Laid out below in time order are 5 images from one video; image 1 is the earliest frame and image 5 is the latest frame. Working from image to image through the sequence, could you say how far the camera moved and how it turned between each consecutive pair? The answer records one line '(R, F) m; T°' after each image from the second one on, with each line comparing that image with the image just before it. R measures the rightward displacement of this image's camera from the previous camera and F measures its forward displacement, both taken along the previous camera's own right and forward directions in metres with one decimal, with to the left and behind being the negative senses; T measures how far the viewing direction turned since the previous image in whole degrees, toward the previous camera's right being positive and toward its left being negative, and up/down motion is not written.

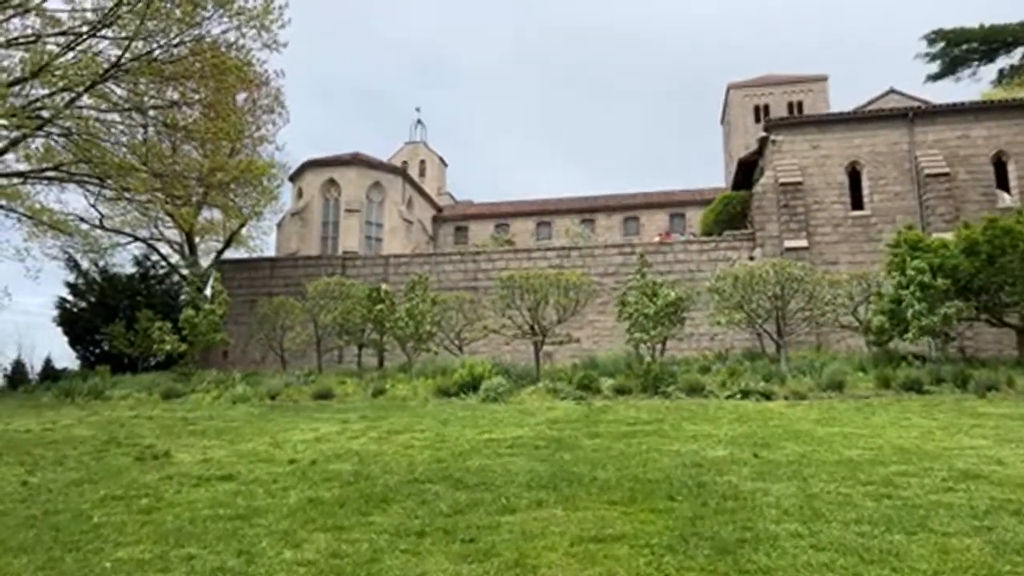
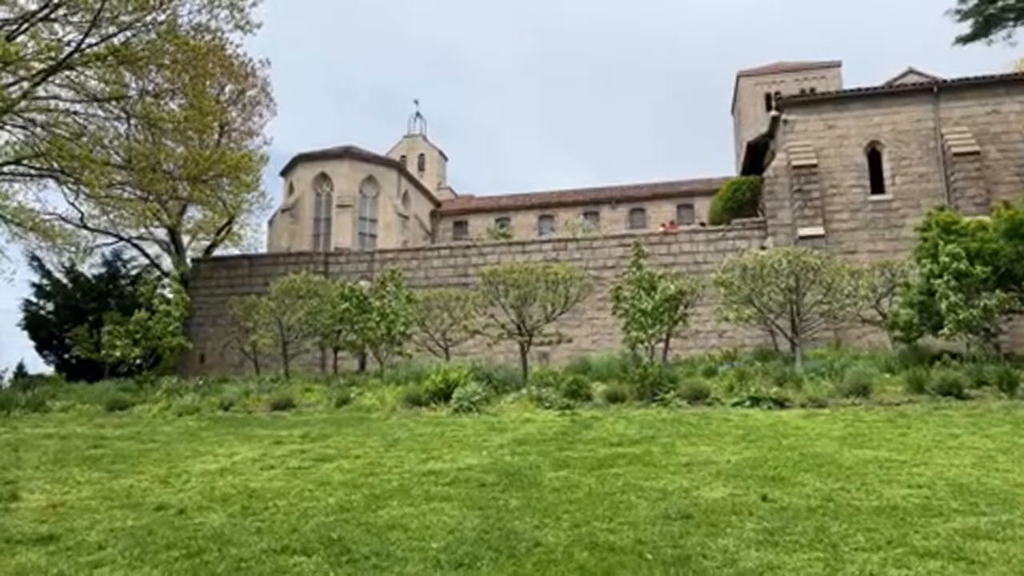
(+0.7, +1.9) m; -1°
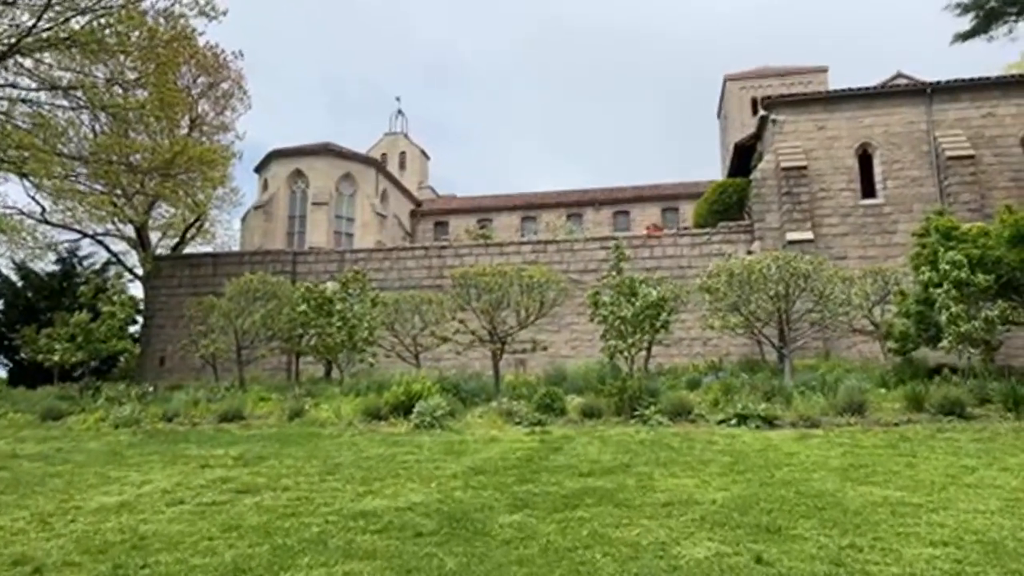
(+0.3, +1.1) m; +1°
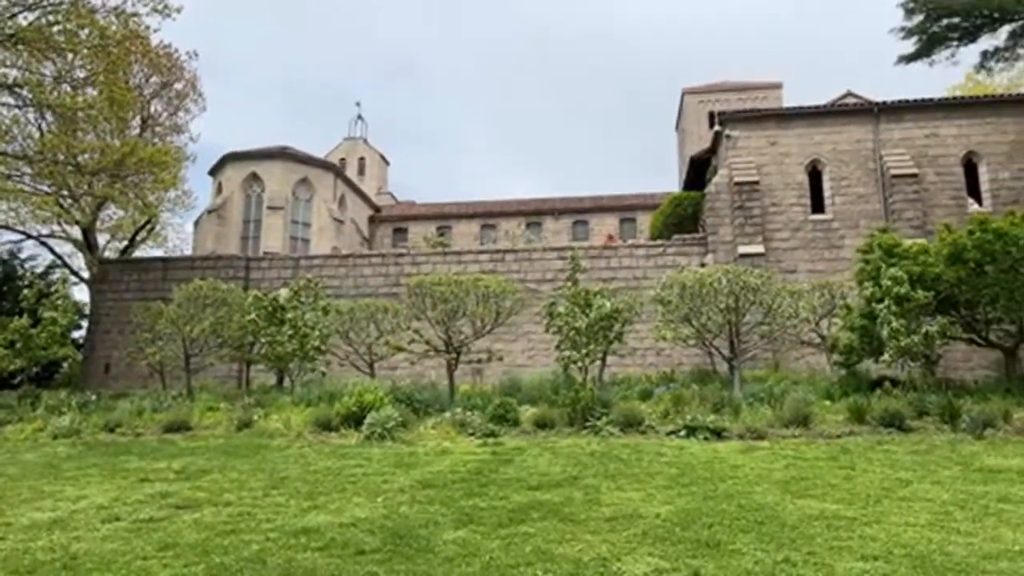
(+0.1, 0.0) m; +3°
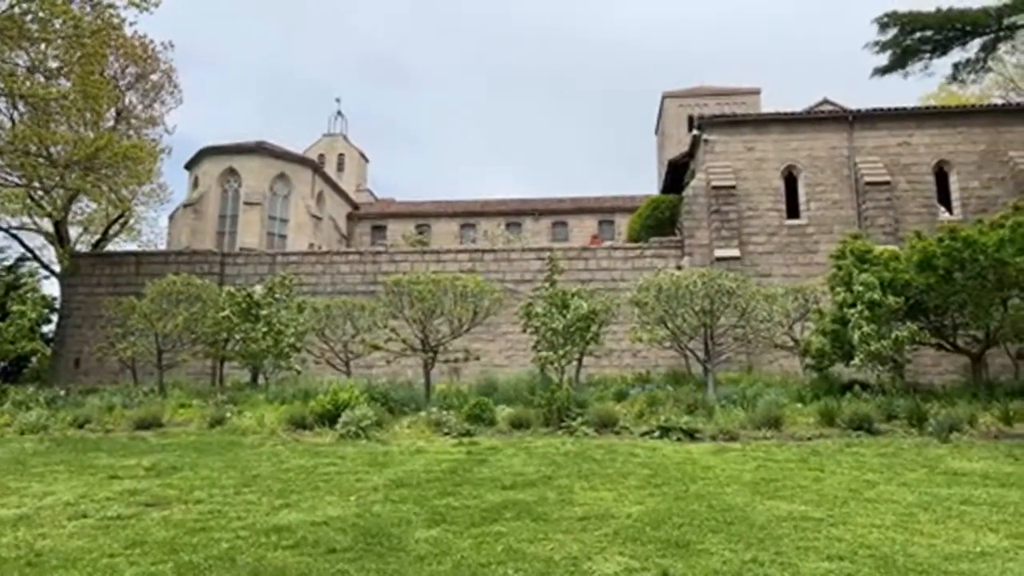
(0.0, 0.0) m; +2°
